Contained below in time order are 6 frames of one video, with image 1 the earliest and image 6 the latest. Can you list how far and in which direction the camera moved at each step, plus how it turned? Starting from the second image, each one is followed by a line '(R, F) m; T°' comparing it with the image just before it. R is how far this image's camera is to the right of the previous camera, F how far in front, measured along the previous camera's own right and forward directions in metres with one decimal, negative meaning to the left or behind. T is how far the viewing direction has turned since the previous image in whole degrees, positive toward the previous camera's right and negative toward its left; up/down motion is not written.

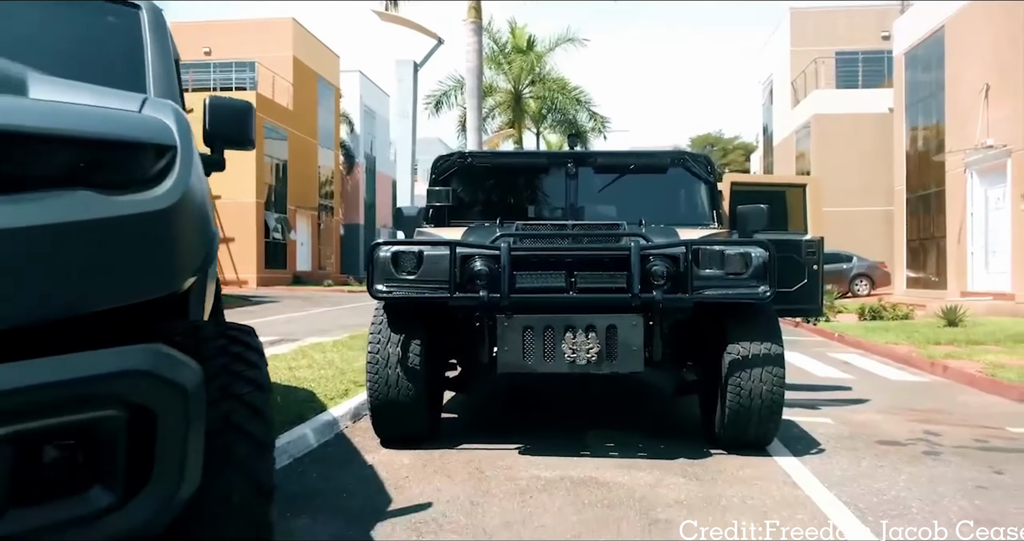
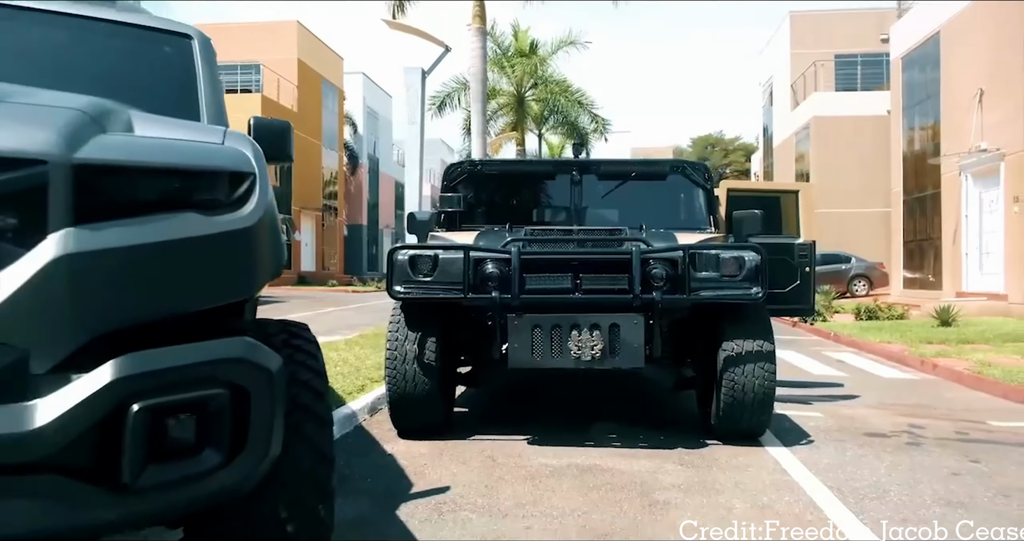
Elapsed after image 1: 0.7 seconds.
(-0.1, -0.4) m; 0°
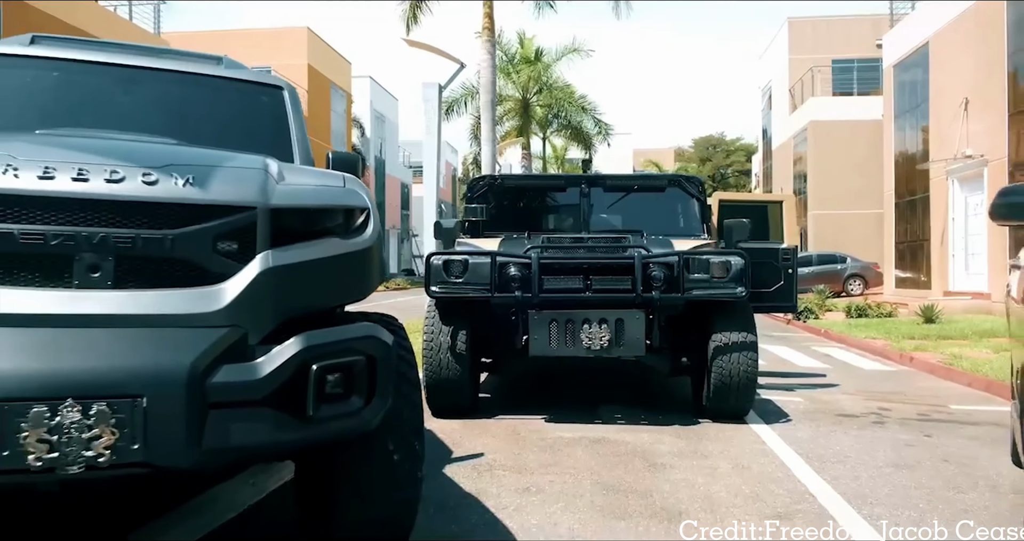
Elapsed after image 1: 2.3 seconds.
(-0.1, -1.0) m; 0°
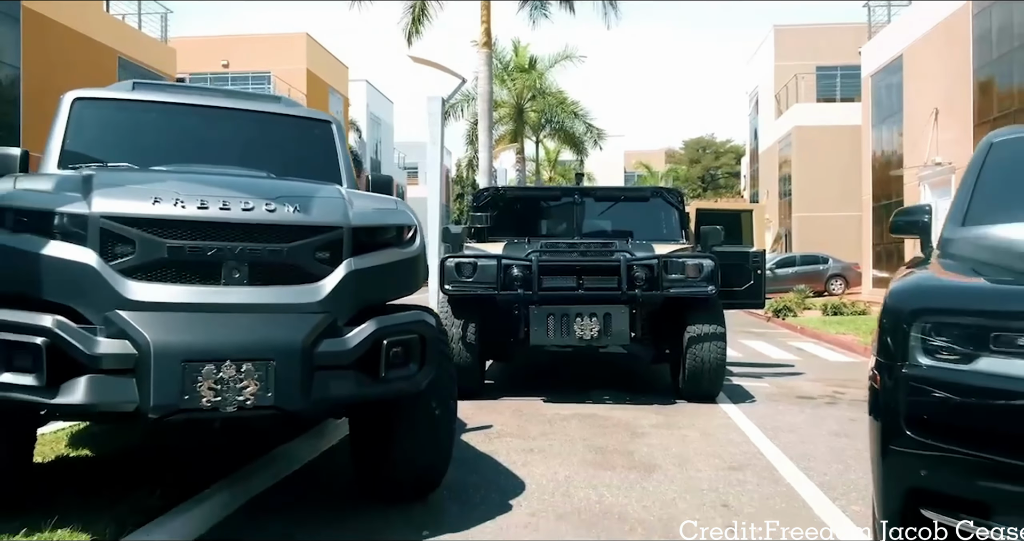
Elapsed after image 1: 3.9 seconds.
(-0.1, -1.1) m; +1°
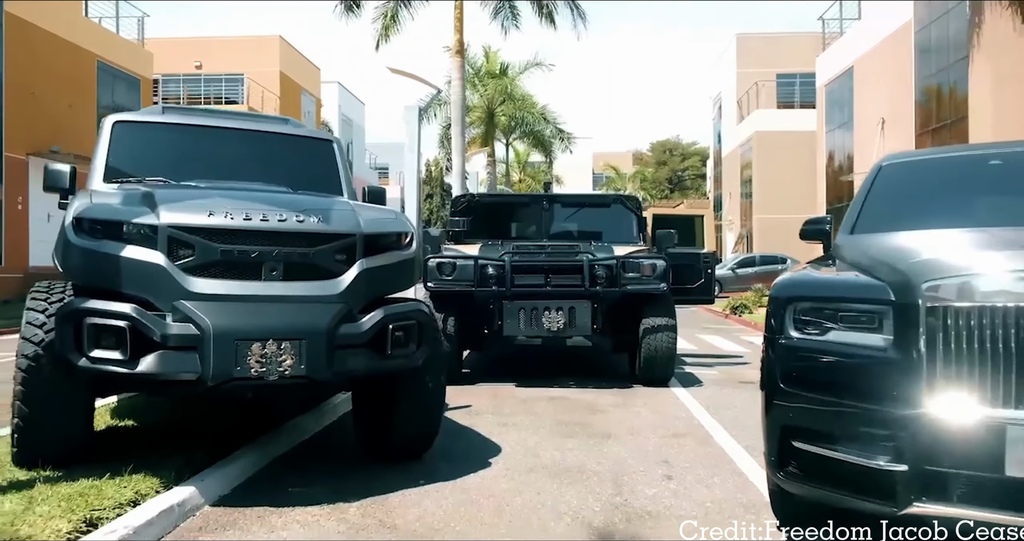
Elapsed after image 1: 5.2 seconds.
(-0.1, -1.0) m; +2°
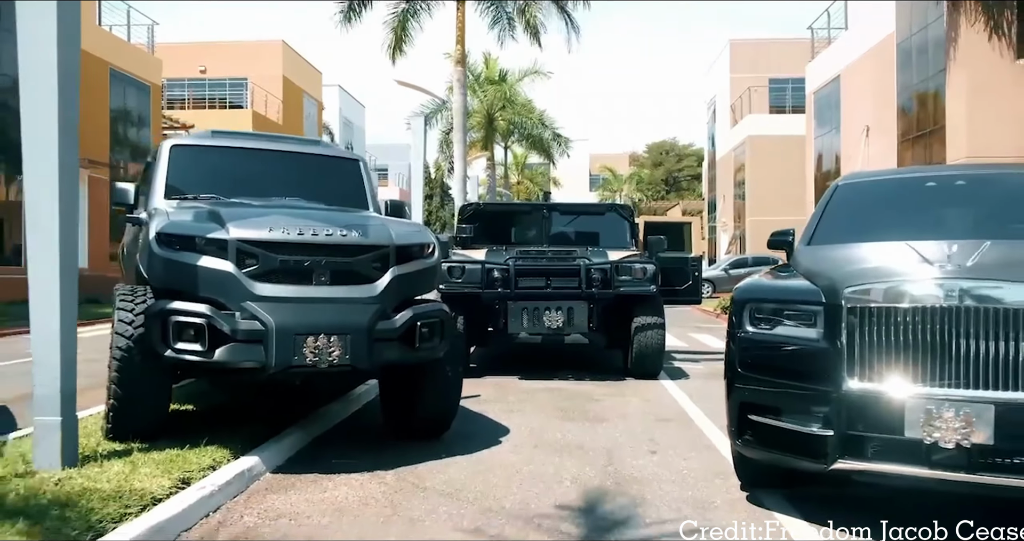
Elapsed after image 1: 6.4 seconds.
(-0.1, -0.9) m; 0°
